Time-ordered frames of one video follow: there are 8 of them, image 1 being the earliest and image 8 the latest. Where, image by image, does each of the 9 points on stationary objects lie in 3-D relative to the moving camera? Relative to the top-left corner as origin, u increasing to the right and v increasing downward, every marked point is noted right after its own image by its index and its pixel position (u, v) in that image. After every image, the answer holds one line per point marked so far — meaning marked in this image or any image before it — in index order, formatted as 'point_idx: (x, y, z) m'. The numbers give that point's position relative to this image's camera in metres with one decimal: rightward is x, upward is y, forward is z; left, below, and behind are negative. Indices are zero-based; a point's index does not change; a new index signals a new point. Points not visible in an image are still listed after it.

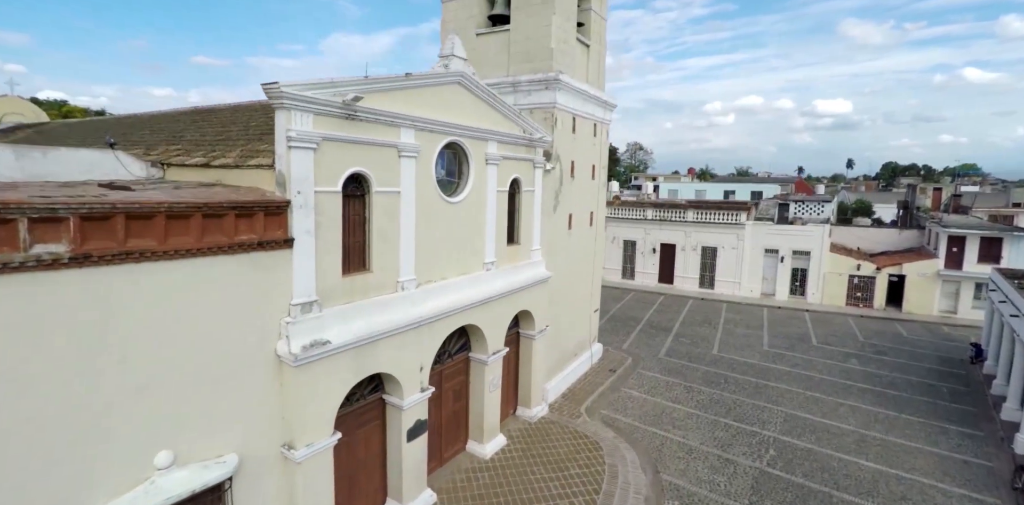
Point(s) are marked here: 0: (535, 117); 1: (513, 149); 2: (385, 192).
0: (+0.5, +2.8, +10.6) m
1: (0.0, +1.9, +9.1) m
2: (-1.7, +0.8, +6.7) m
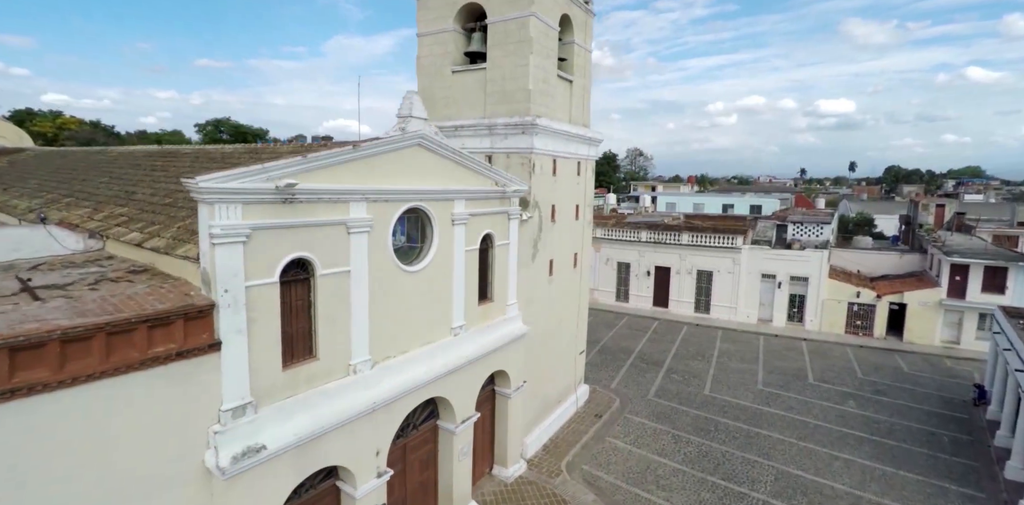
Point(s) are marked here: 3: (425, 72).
0: (0.0, +1.8, +10.1) m
1: (-0.5, +0.8, +8.6) m
2: (-2.2, -0.3, +6.2) m
3: (-1.9, +4.0, +11.2) m
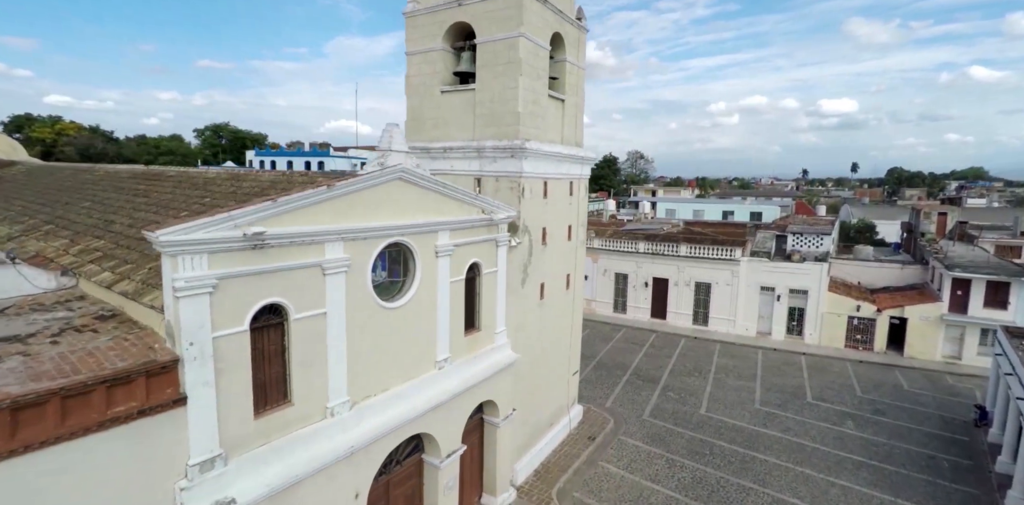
0: (-0.2, +1.3, +9.9) m
1: (-0.7, +0.3, +8.4) m
2: (-2.4, -0.8, +6.0) m
3: (-2.1, +3.5, +11.0) m
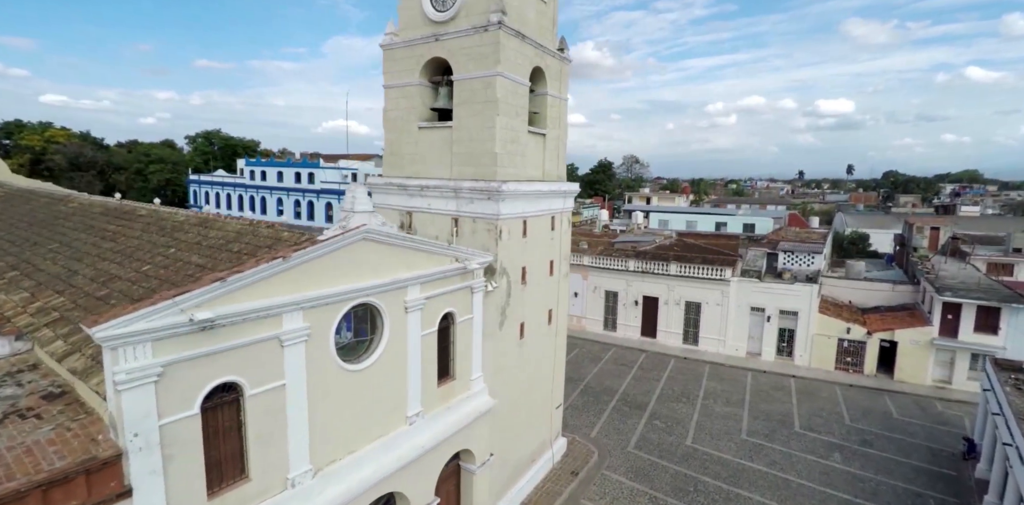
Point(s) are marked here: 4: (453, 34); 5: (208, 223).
0: (-0.7, +0.5, +9.7) m
1: (-1.1, -0.5, +8.2) m
2: (-2.9, -1.6, +5.8) m
3: (-2.6, +2.7, +10.8) m
4: (-1.1, +4.2, +9.7) m
5: (-5.3, +0.5, +8.7) m
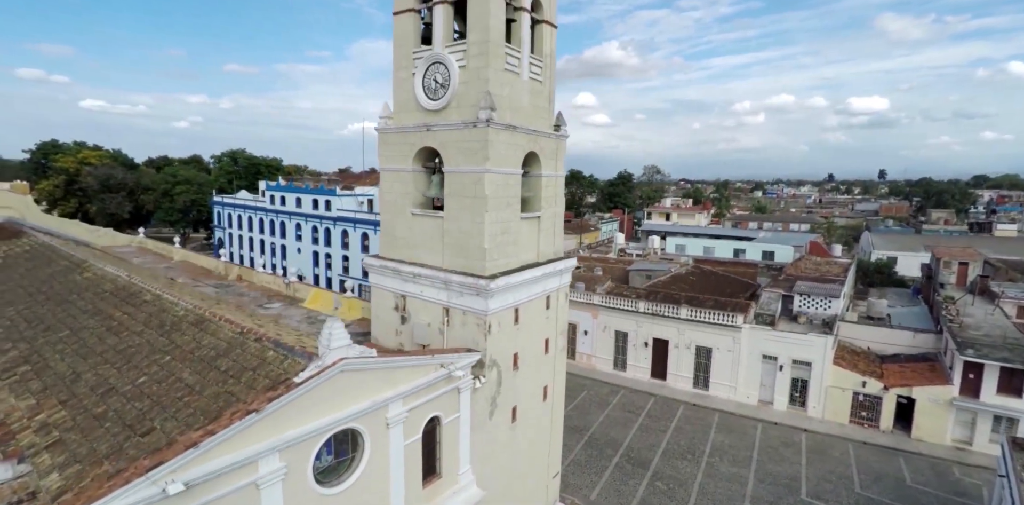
0: (-0.8, -1.3, +9.7) m
1: (-1.4, -2.3, +8.3) m
2: (-3.2, -3.4, +5.9) m
3: (-2.7, +0.9, +10.9) m
4: (-1.3, +2.4, +9.7) m
5: (-5.5, -1.3, +9.0) m
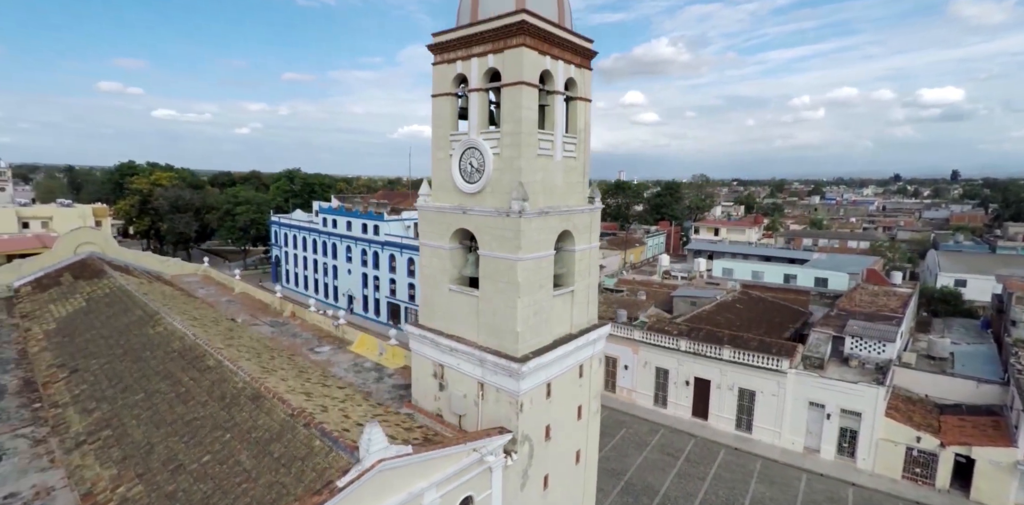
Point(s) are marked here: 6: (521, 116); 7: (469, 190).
0: (-0.2, -2.9, +10.1) m
1: (-0.9, -3.9, +8.7) m
2: (-2.9, -4.9, +6.6) m
3: (-1.9, -0.7, +11.5) m
4: (-0.7, +0.8, +10.2) m
5: (-4.9, -2.9, +9.8) m
6: (+0.2, +2.6, +9.4) m
7: (-0.9, +1.3, +10.4) m
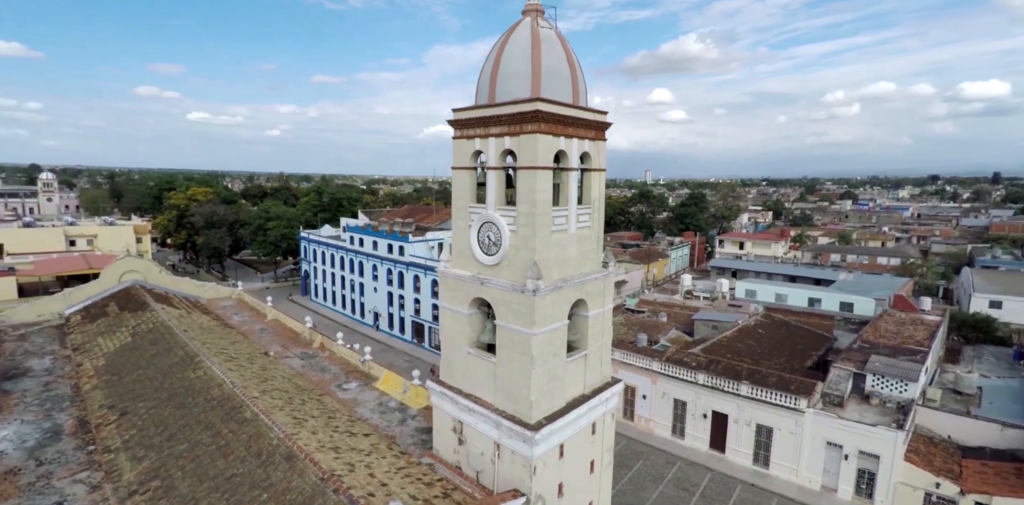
0: (+0.1, -4.4, +10.7) m
1: (-0.6, -5.4, +9.3) m
2: (-2.8, -6.5, +7.3) m
3: (-1.6, -2.1, +12.2) m
4: (-0.3, -0.7, +10.8) m
5: (-4.6, -4.3, +10.6) m
6: (+0.5, +1.1, +10.0) m
7: (-0.5, -0.2, +11.0) m
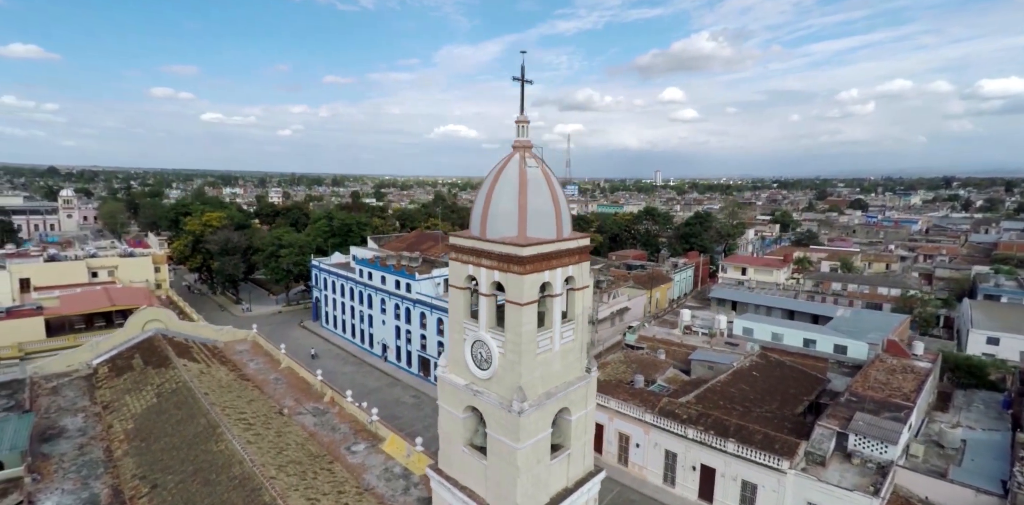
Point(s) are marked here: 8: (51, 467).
0: (-0.2, -7.2, +12.0) m
1: (-1.0, -8.2, +10.6) m
2: (-3.2, -9.3, +8.6) m
3: (-1.8, -4.9, +13.4) m
4: (-0.6, -3.5, +12.0) m
5: (-4.9, -7.1, +11.9) m
6: (+0.2, -1.7, +11.2) m
7: (-0.8, -3.0, +12.3) m
8: (-15.8, -7.3, +17.2) m
